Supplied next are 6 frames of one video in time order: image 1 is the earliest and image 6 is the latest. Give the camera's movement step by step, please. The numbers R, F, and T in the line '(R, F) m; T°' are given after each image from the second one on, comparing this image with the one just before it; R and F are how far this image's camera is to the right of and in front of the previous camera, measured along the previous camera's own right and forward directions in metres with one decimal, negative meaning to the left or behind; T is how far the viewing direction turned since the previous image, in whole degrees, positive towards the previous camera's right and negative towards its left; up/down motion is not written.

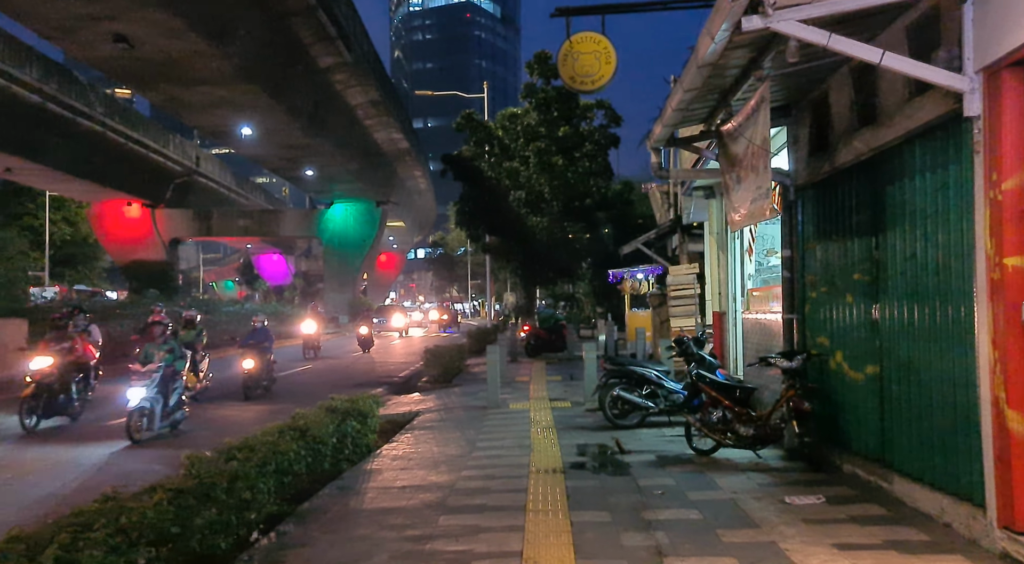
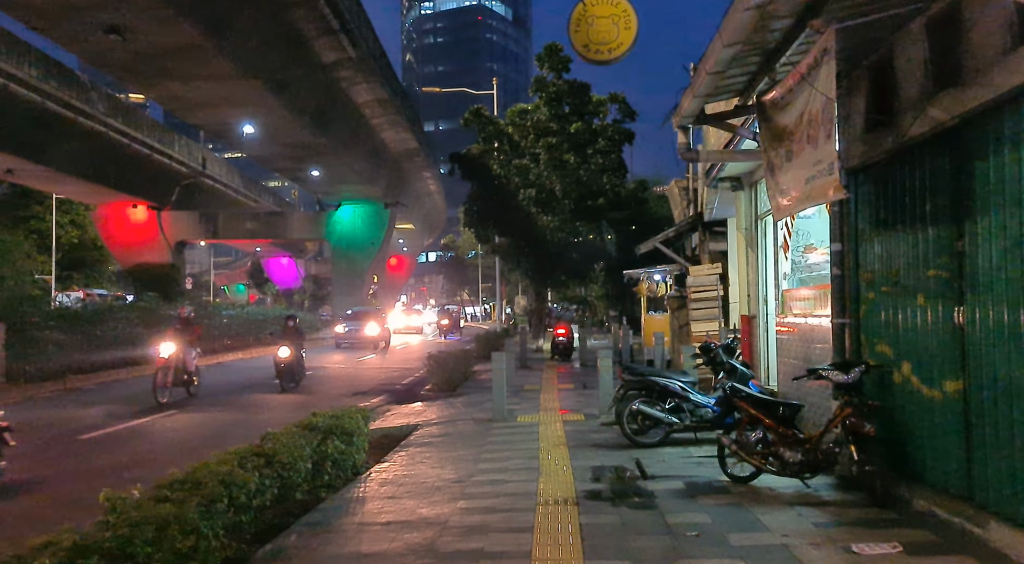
(+0.1, +1.3) m; -1°
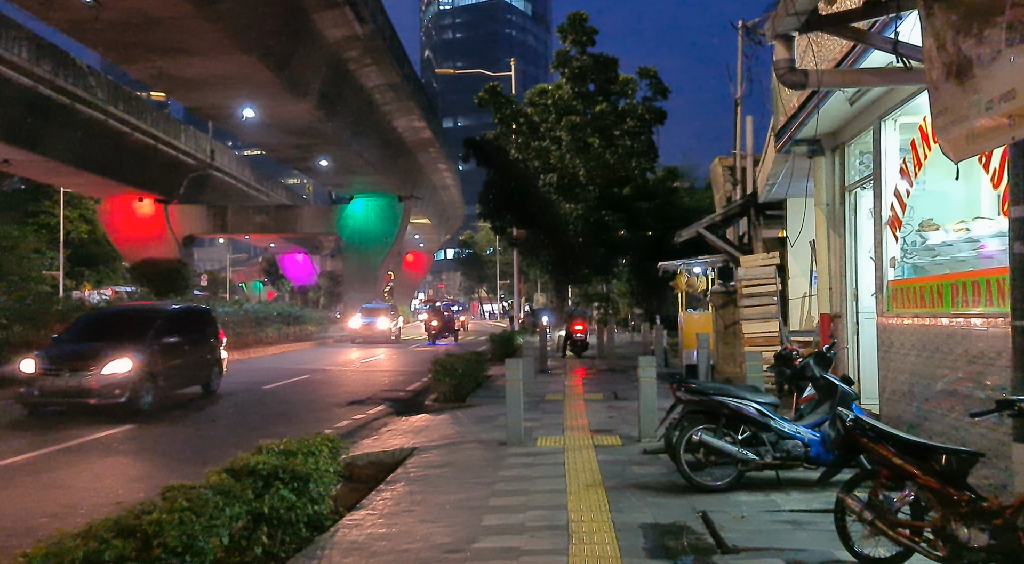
(0.0, +2.7) m; -1°
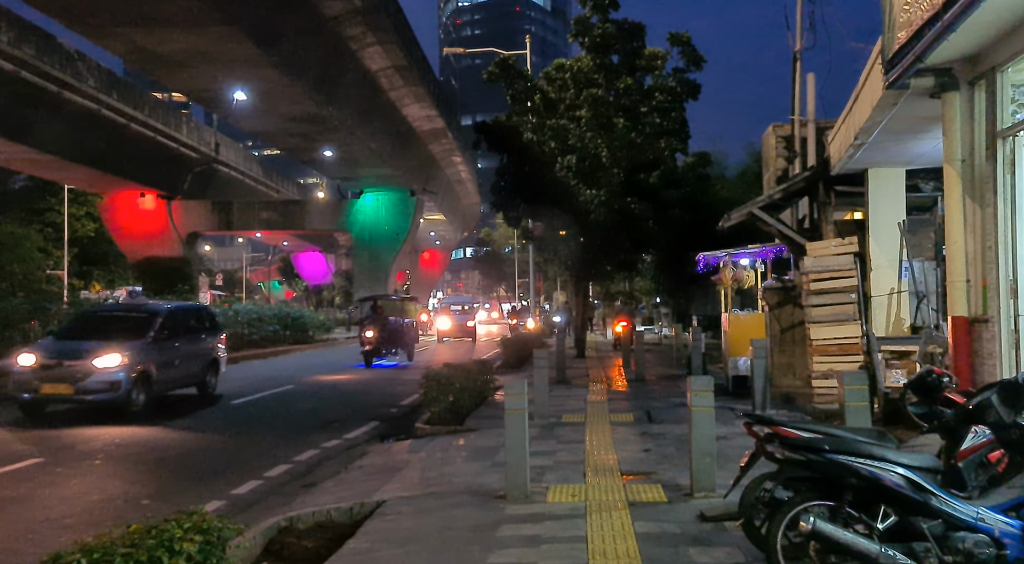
(+0.2, +3.1) m; -1°
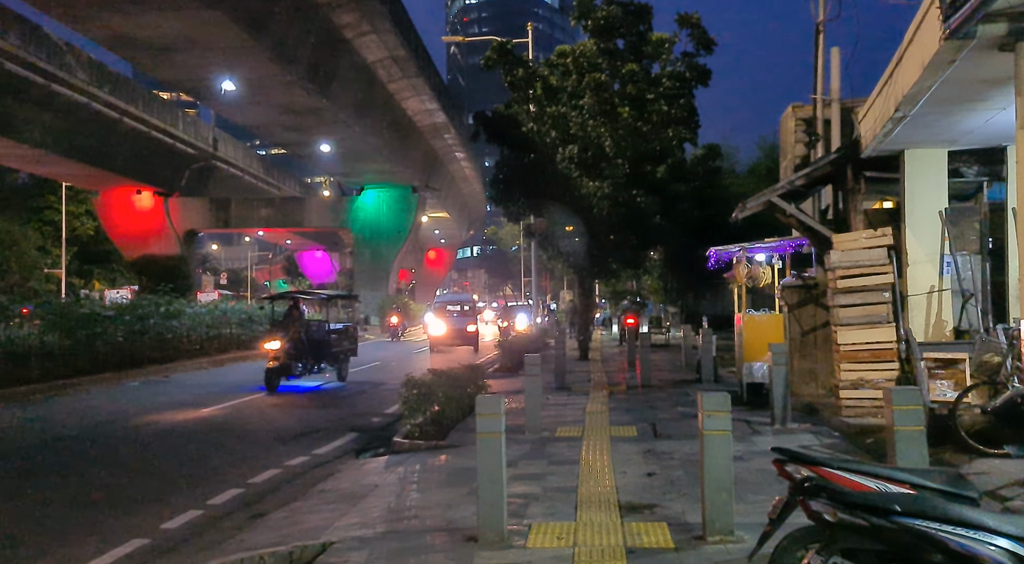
(+0.3, +1.4) m; -1°
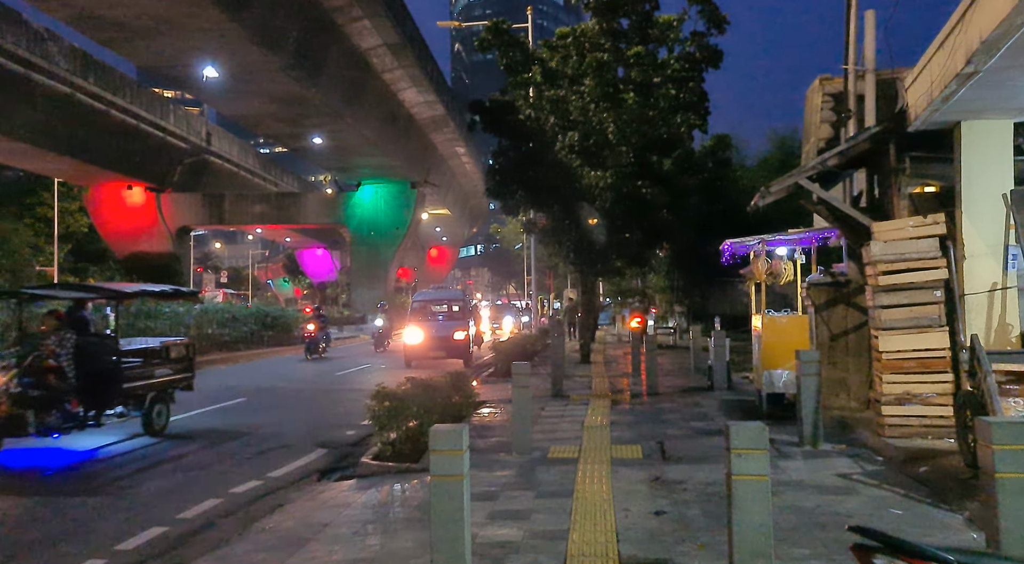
(+0.2, +1.6) m; 0°
